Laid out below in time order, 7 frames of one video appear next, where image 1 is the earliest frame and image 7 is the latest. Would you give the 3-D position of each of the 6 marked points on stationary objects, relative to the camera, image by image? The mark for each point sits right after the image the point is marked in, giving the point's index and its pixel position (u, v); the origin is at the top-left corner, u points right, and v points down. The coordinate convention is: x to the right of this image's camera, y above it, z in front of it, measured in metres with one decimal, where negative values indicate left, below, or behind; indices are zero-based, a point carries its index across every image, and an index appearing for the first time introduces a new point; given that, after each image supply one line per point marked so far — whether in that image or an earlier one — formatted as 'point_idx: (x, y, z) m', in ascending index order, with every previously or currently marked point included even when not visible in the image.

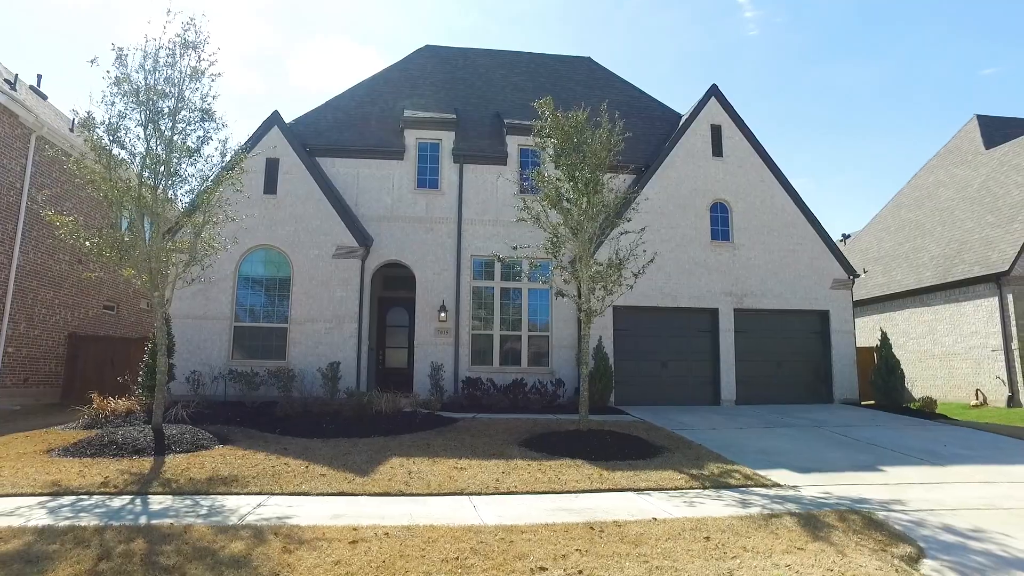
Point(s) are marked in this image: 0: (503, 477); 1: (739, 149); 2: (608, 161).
0: (-0.1, -2.4, +8.0) m
1: (+6.5, +3.9, +18.0) m
2: (+1.6, +2.2, +10.8) m
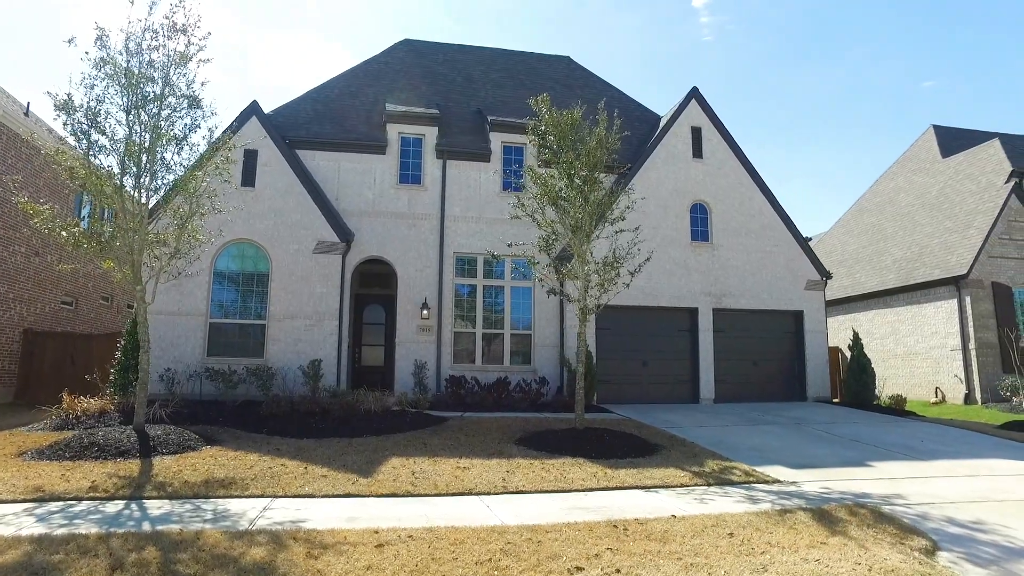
0: (0.0, -2.4, +7.8) m
1: (+6.0, +3.9, +18.2) m
2: (+1.6, +2.2, +10.8) m
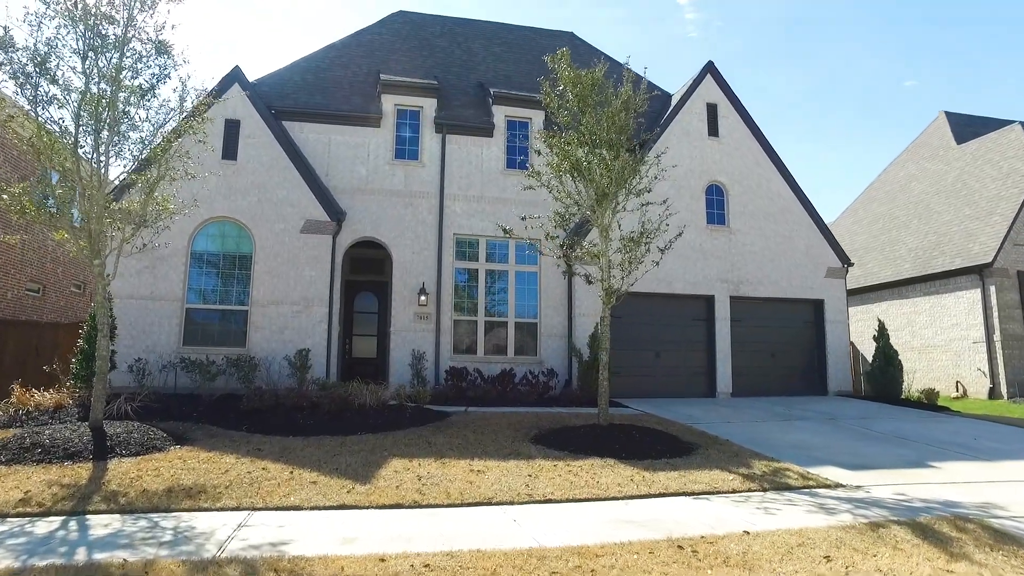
0: (+0.2, -2.1, +6.7) m
1: (+6.0, +4.3, +17.1) m
2: (+1.8, +2.5, +9.6) m
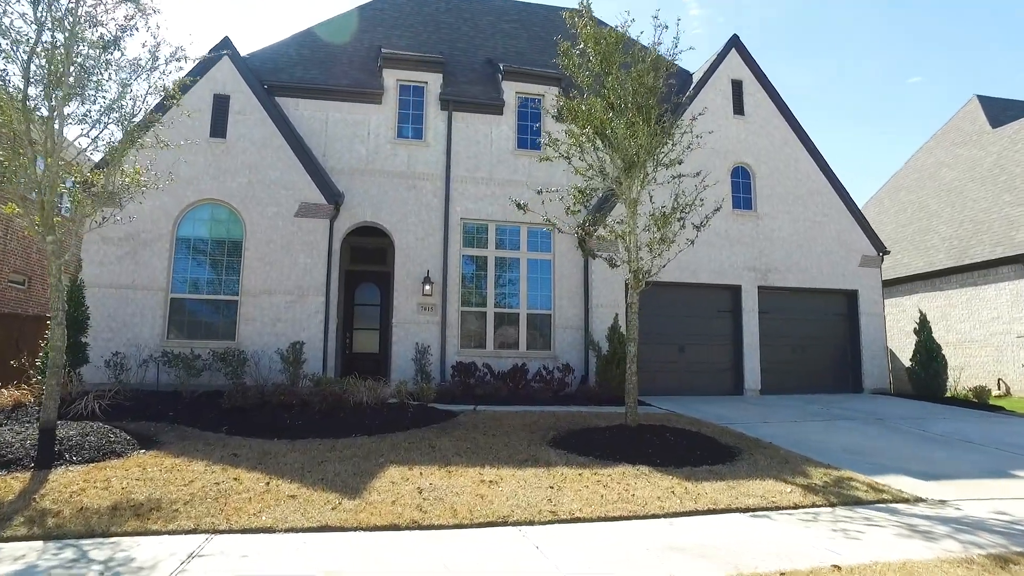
0: (+0.4, -1.8, +5.6) m
1: (+6.3, +4.5, +15.9) m
2: (+2.0, +2.7, +8.5) m
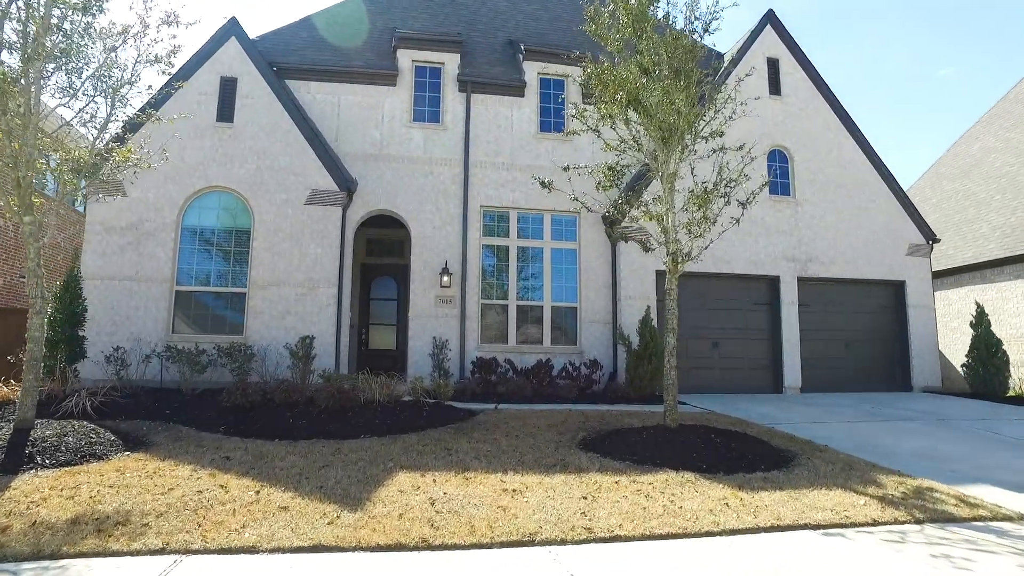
0: (+0.6, -1.7, +4.8) m
1: (+6.8, +4.7, +14.9) m
2: (+2.3, +2.9, +7.6) m
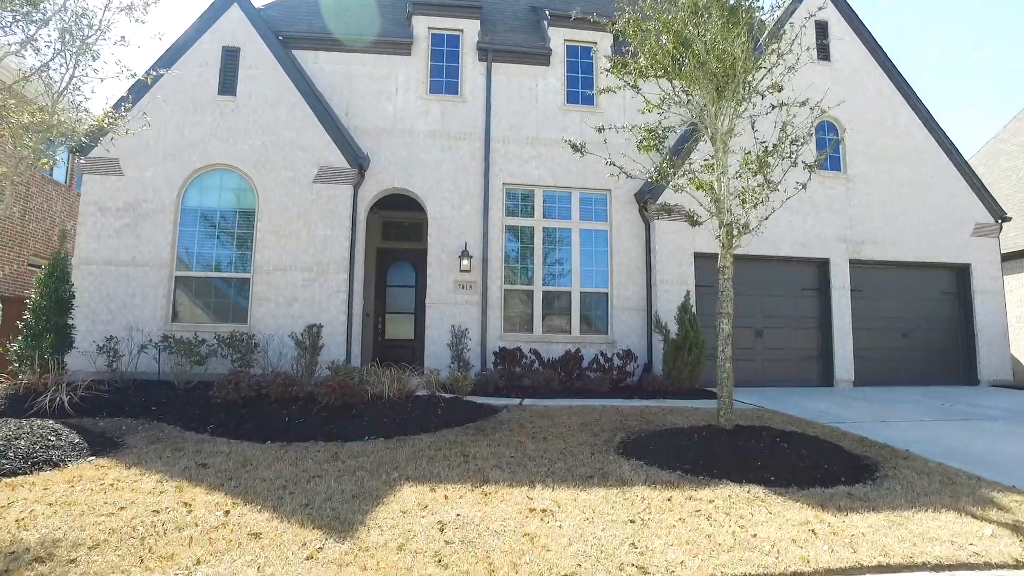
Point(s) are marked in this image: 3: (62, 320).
0: (+0.8, -1.5, +3.8) m
1: (+7.4, +5.1, +13.6) m
2: (+2.5, +3.1, +6.5) m
3: (-6.1, -0.4, +8.6) m
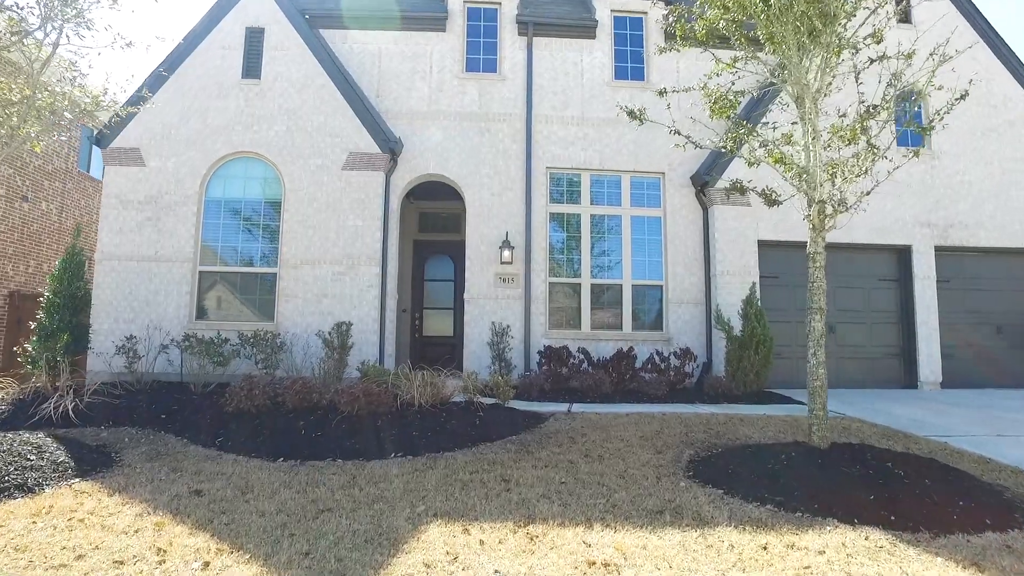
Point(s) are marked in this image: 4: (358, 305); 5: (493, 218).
0: (+1.0, -1.4, +2.8) m
1: (+8.2, +5.3, +12.1) m
2: (+2.9, +3.2, +5.4) m
3: (-5.6, -0.4, +8.1) m
4: (-2.4, -0.3, +9.8) m
5: (-0.3, +1.2, +10.7) m
